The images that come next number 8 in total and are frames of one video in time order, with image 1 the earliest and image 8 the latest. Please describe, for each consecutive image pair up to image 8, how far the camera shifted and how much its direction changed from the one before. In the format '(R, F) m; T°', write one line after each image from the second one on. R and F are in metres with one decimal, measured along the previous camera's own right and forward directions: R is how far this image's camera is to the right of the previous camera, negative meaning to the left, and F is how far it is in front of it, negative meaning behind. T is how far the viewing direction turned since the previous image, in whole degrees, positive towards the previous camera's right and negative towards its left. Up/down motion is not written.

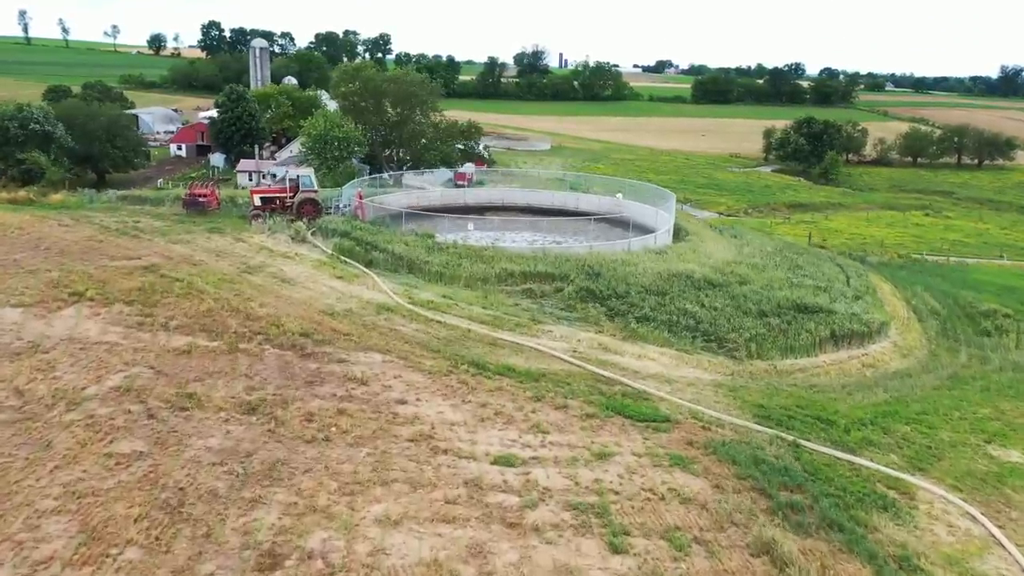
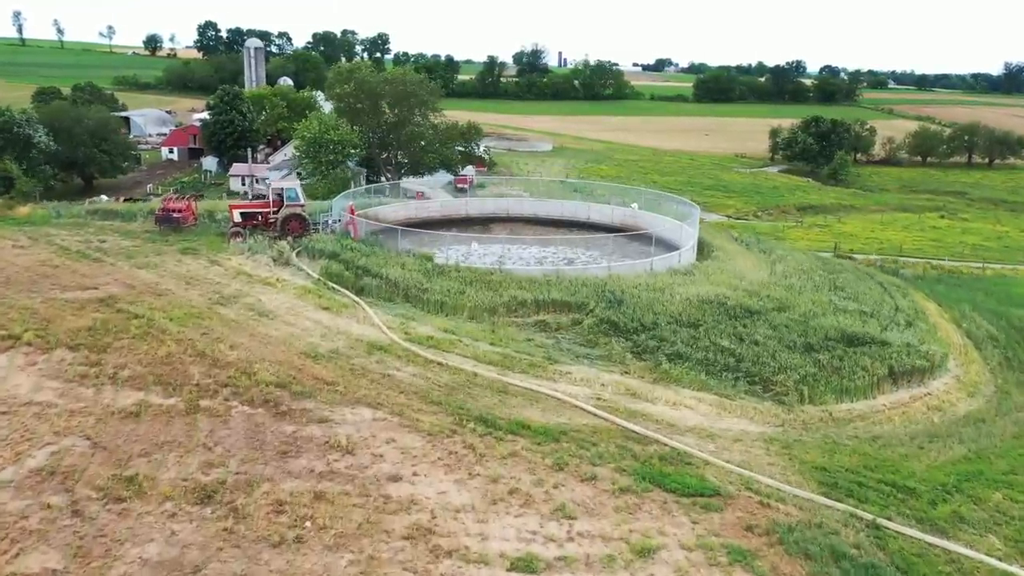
(-0.2, +2.5) m; 0°
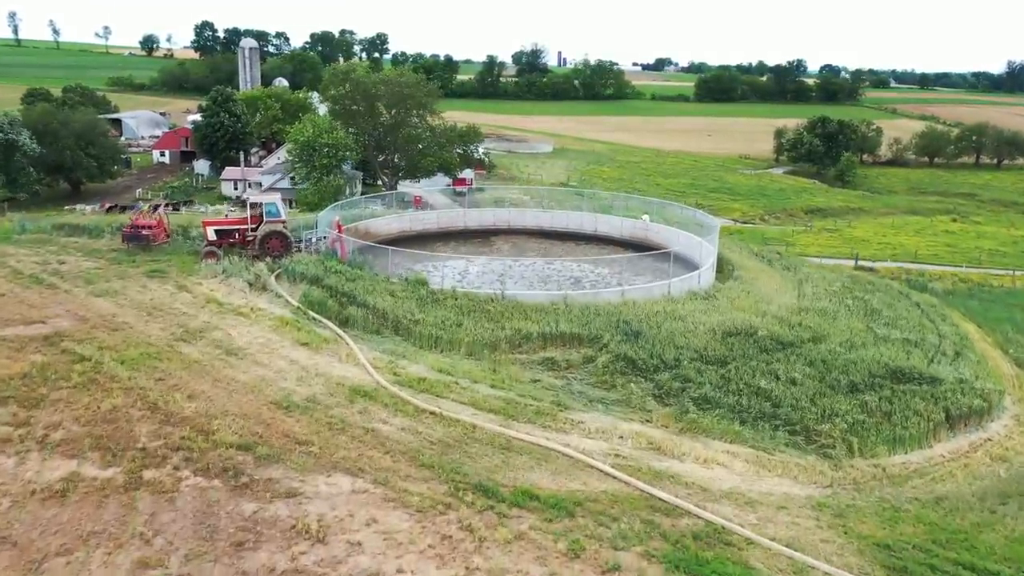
(-0.1, +2.1) m; 0°
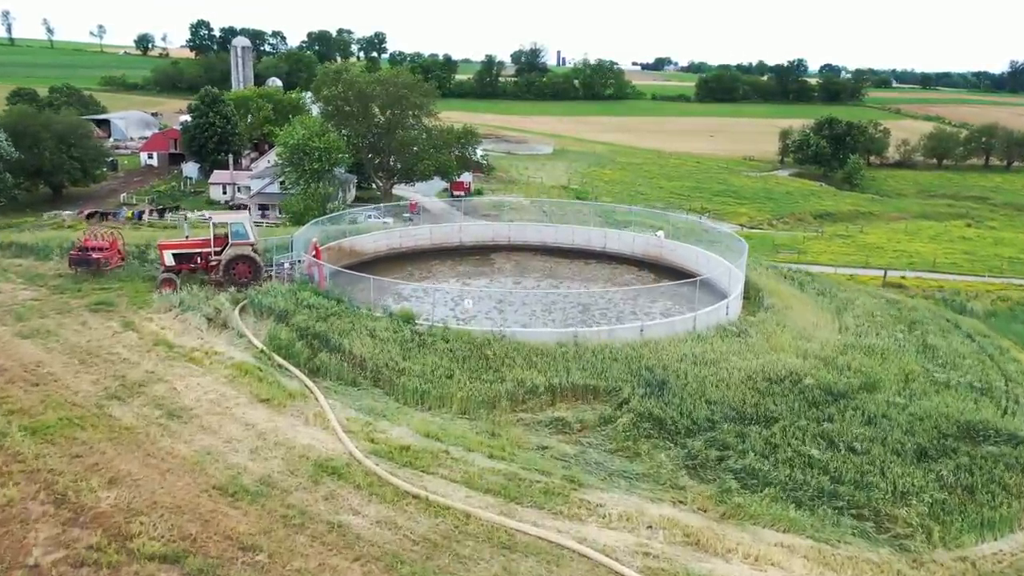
(-0.1, +2.6) m; 0°
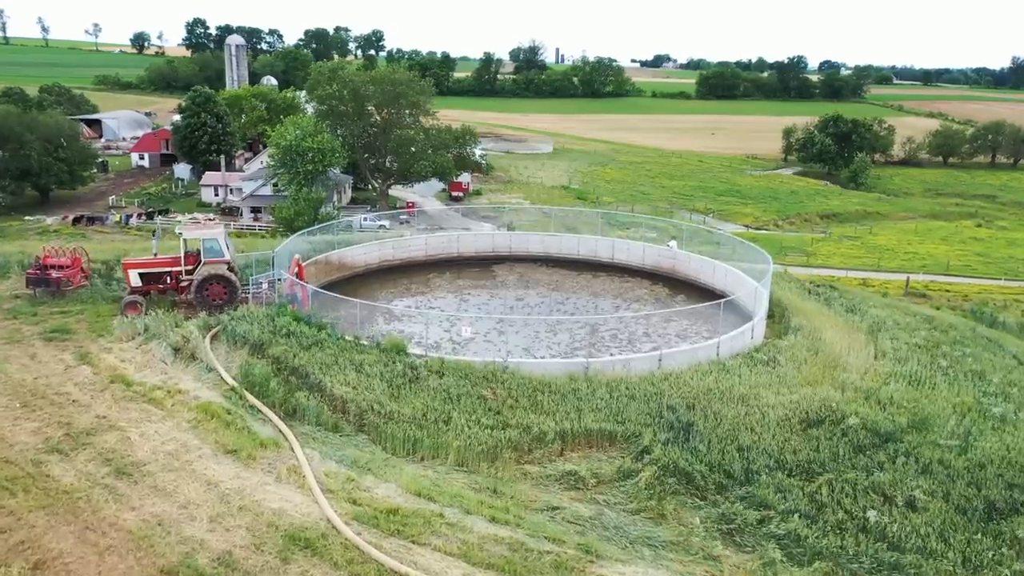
(-0.1, +1.7) m; 0°
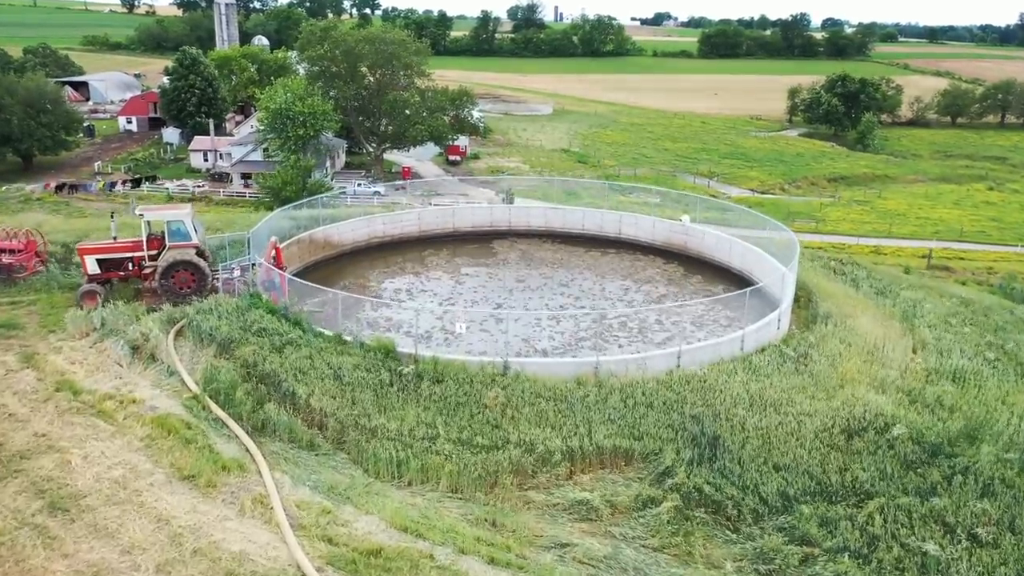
(0.0, +1.7) m; 0°
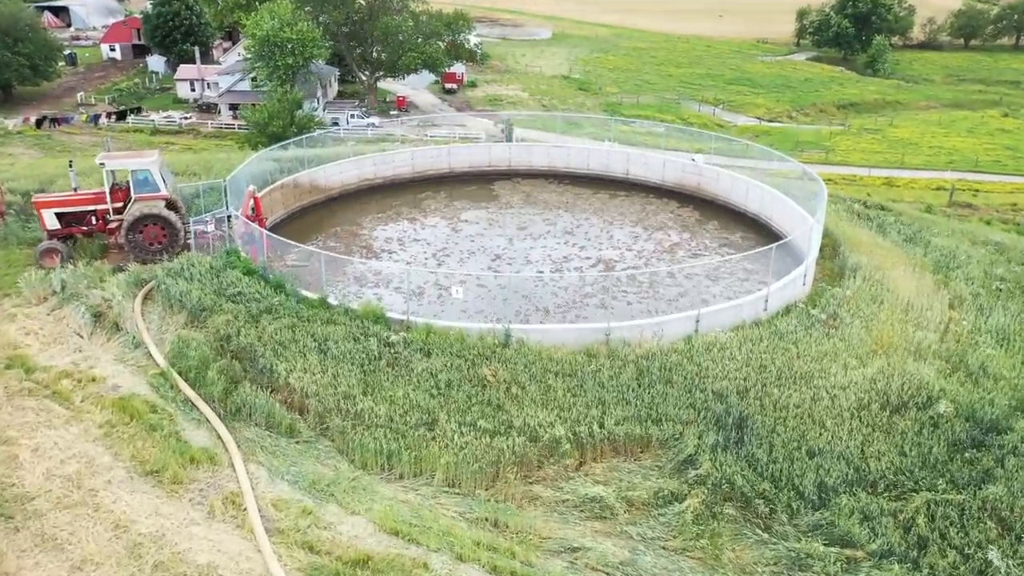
(0.0, +1.3) m; 0°
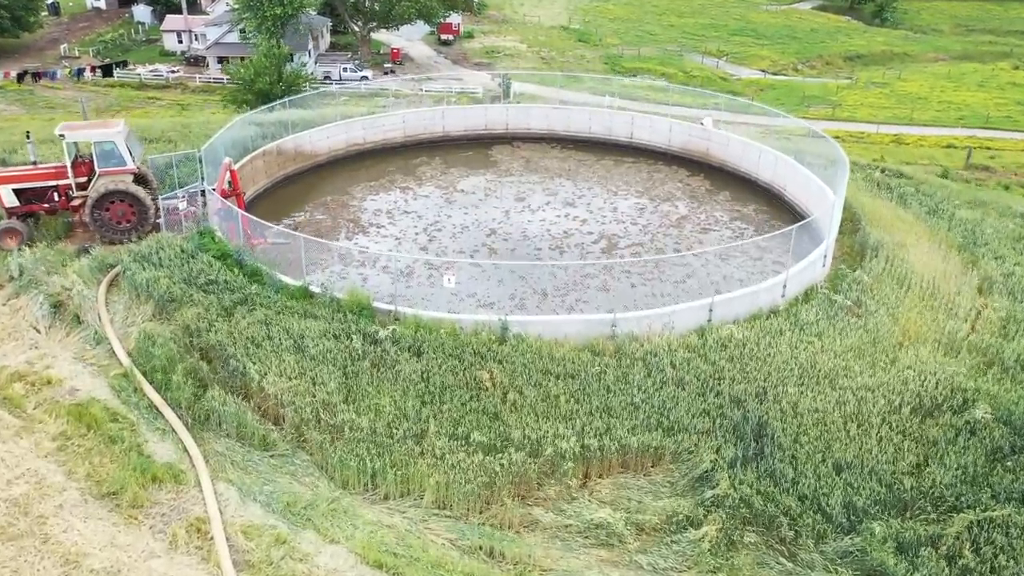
(0.0, +1.0) m; 0°
